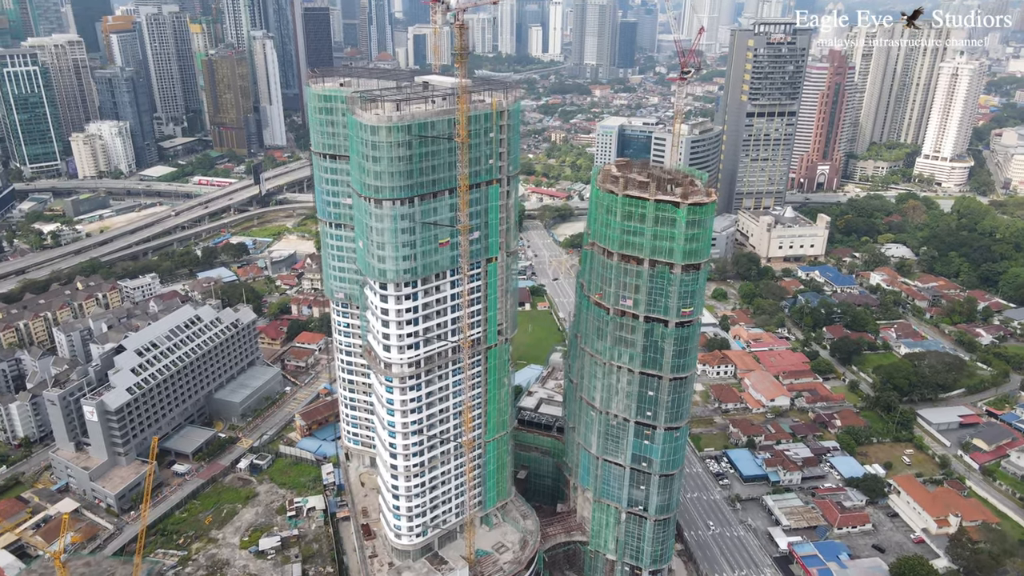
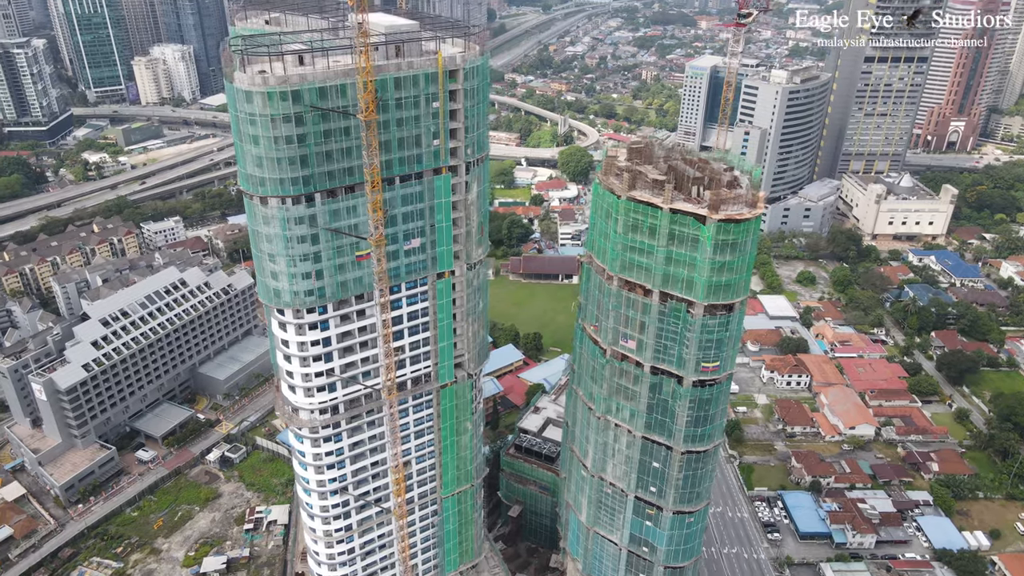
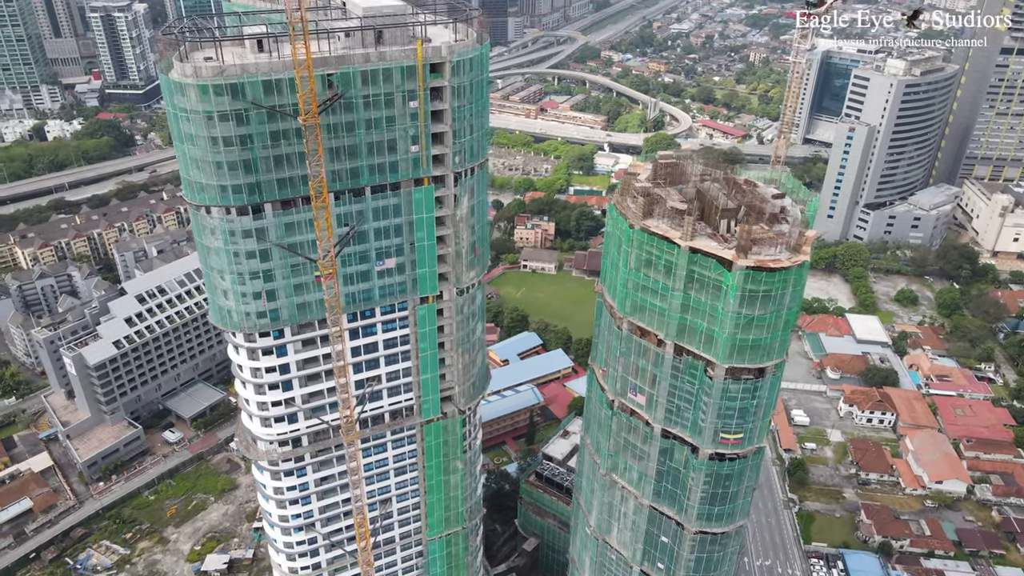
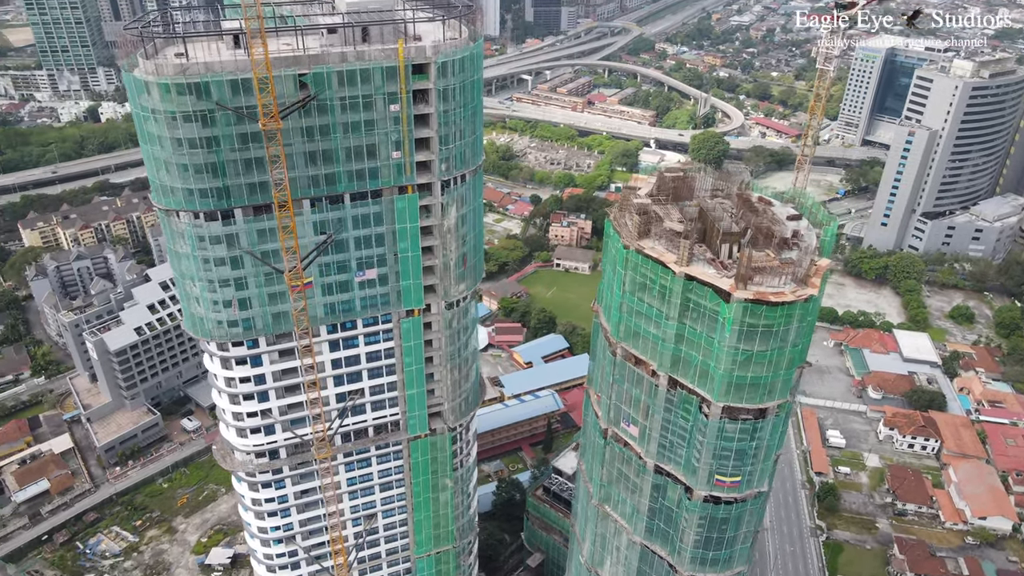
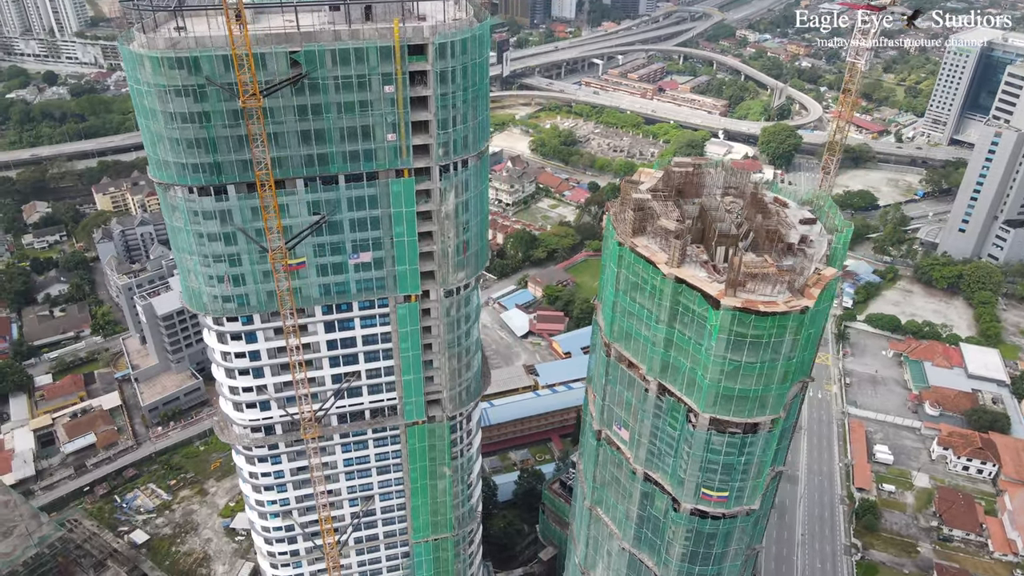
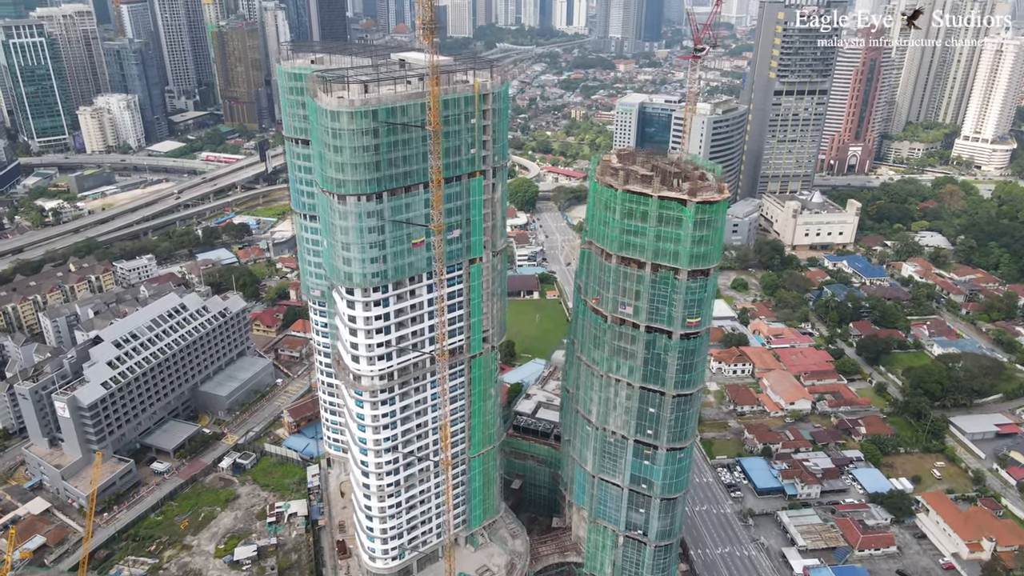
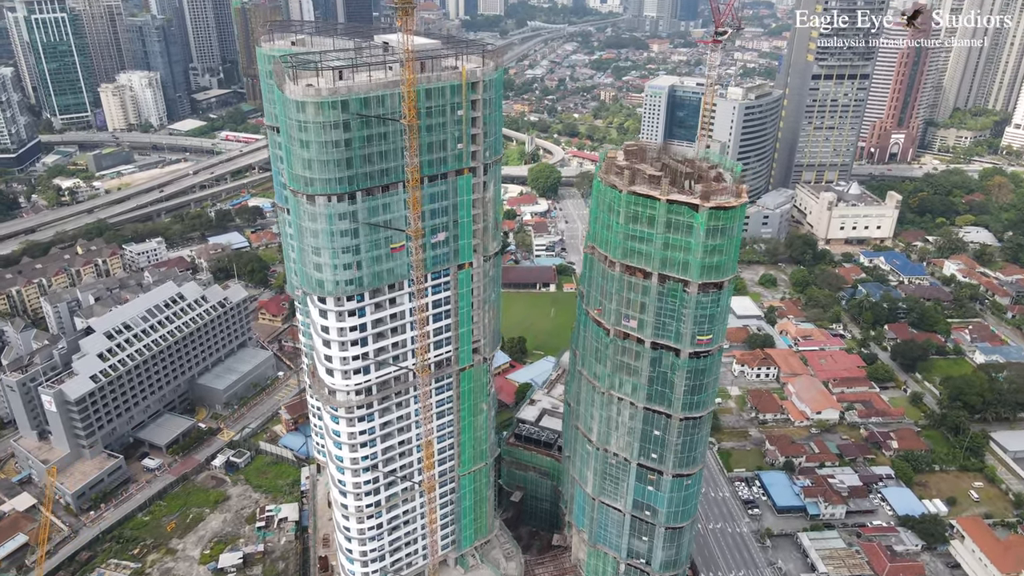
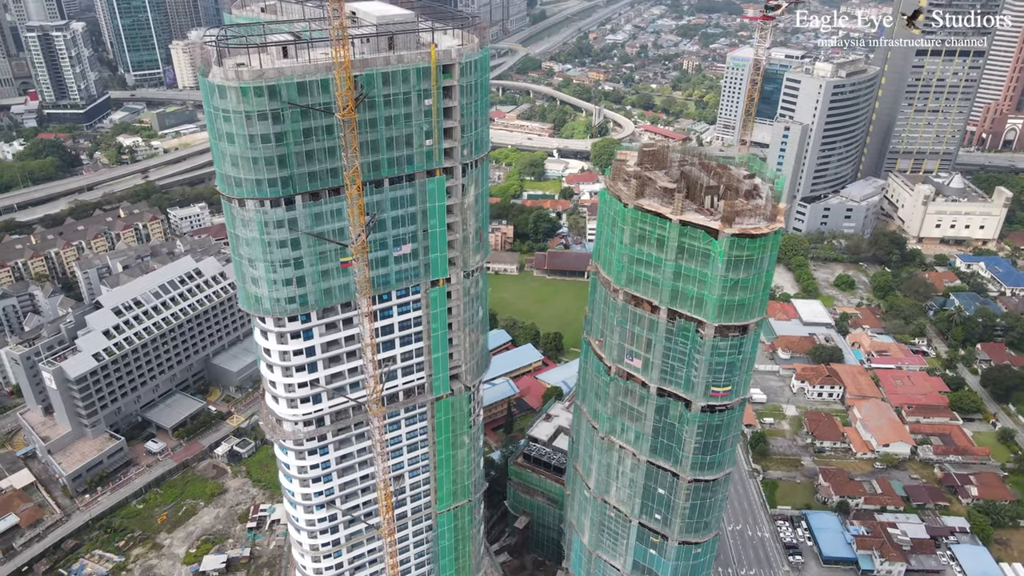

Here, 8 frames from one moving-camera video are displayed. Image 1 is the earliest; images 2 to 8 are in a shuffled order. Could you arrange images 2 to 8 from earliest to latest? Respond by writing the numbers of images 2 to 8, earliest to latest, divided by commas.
6, 7, 2, 8, 3, 4, 5
